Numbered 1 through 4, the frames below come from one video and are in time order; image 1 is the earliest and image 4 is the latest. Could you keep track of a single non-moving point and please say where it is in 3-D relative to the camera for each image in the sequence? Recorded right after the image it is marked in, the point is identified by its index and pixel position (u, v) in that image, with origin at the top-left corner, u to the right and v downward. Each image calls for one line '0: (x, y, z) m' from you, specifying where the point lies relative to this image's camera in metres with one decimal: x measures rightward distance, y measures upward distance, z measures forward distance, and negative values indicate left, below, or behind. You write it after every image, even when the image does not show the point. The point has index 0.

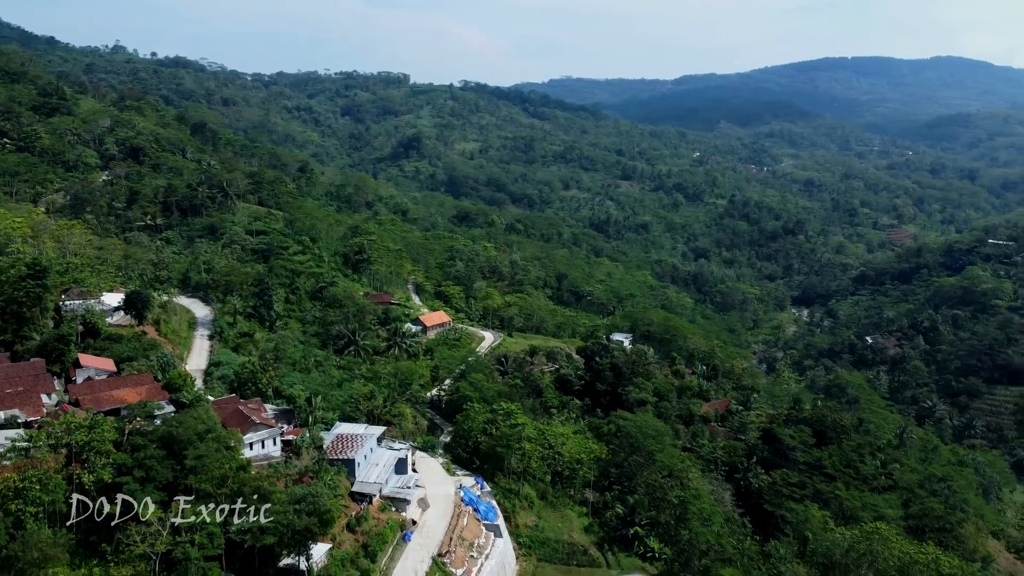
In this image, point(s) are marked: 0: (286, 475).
0: (-6.6, -5.5, +20.0) m
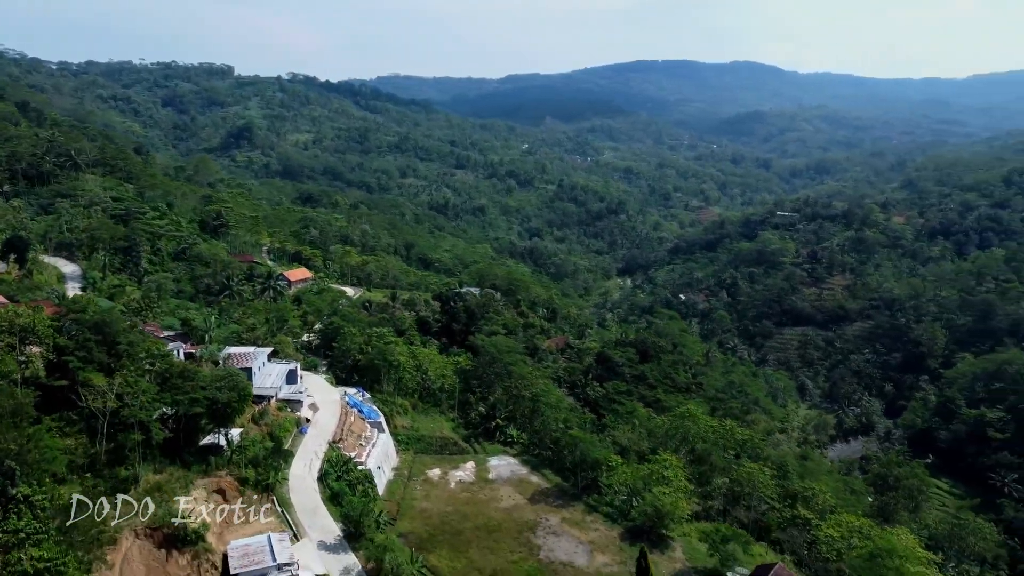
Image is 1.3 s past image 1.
0: (-10.6, -2.9, +22.8) m
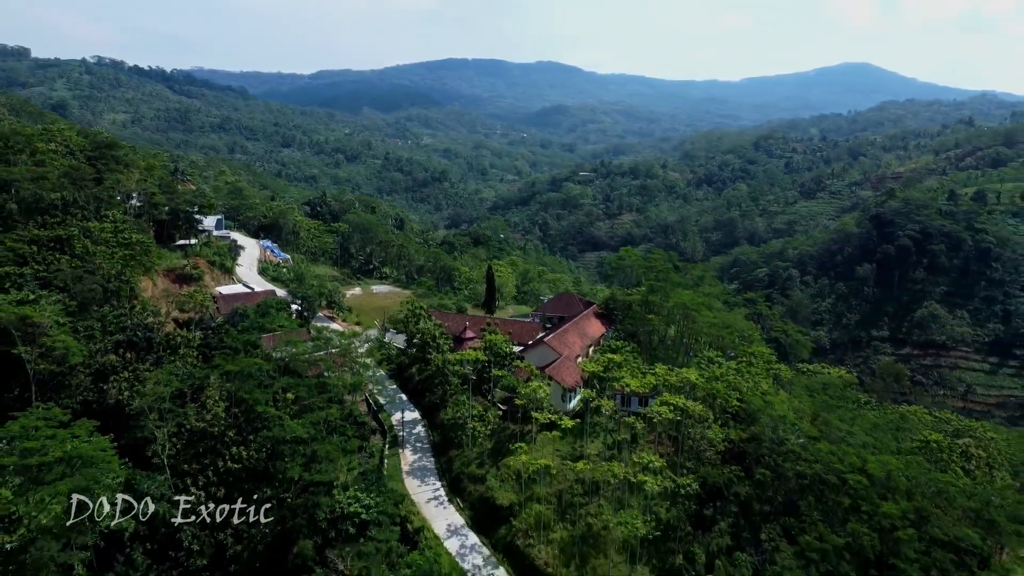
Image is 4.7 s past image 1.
0: (-16.3, +4.3, +32.1) m
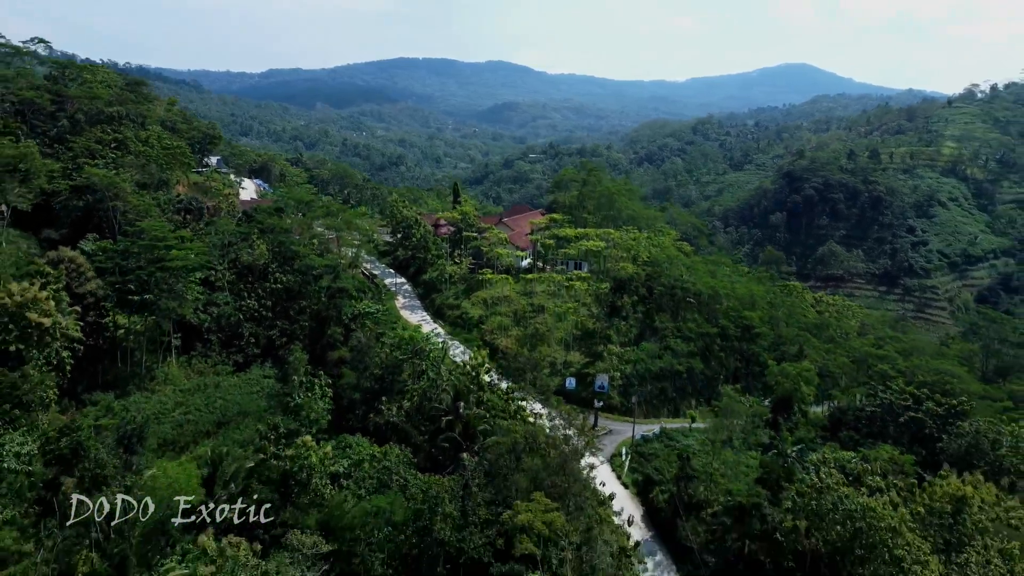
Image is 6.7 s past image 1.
0: (-18.6, +9.0, +38.4) m
